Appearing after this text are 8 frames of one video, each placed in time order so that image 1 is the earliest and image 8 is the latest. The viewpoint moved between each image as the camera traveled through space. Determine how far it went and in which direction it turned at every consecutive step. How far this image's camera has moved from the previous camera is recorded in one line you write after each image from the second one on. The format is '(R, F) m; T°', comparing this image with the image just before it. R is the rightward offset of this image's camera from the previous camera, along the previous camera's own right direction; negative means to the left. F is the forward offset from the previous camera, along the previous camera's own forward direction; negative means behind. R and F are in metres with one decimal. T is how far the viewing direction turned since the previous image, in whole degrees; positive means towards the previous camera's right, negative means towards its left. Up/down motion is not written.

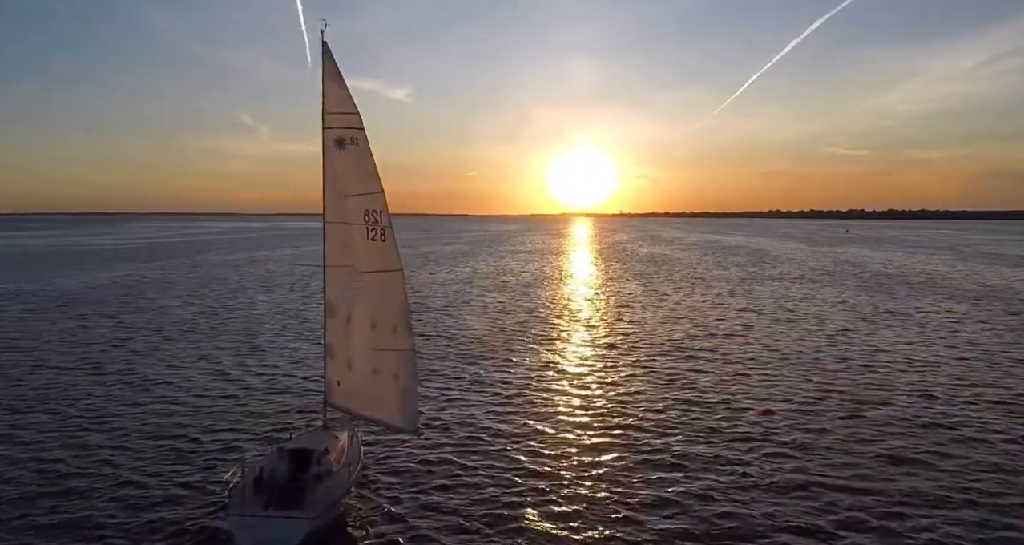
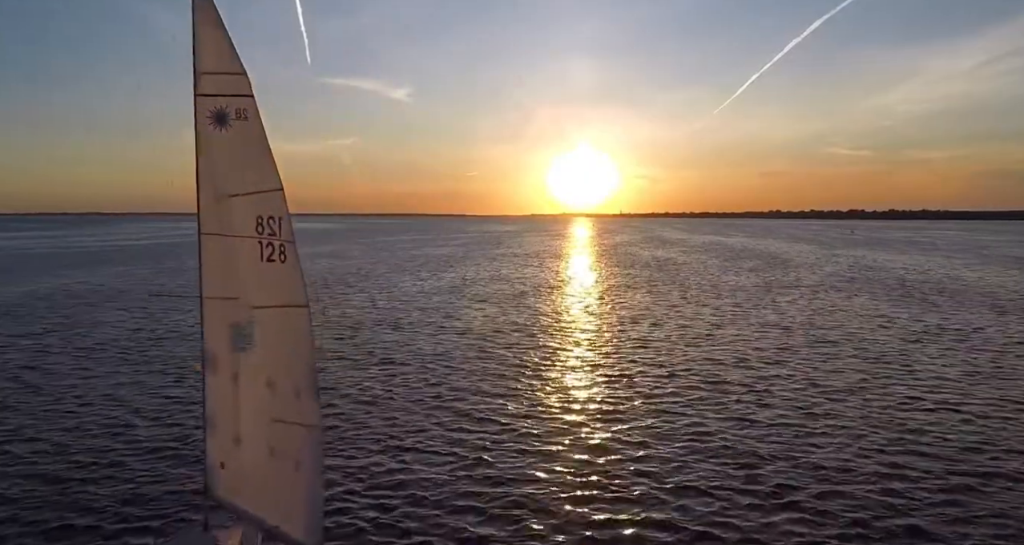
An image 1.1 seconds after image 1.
(+0.5, +3.8) m; 0°
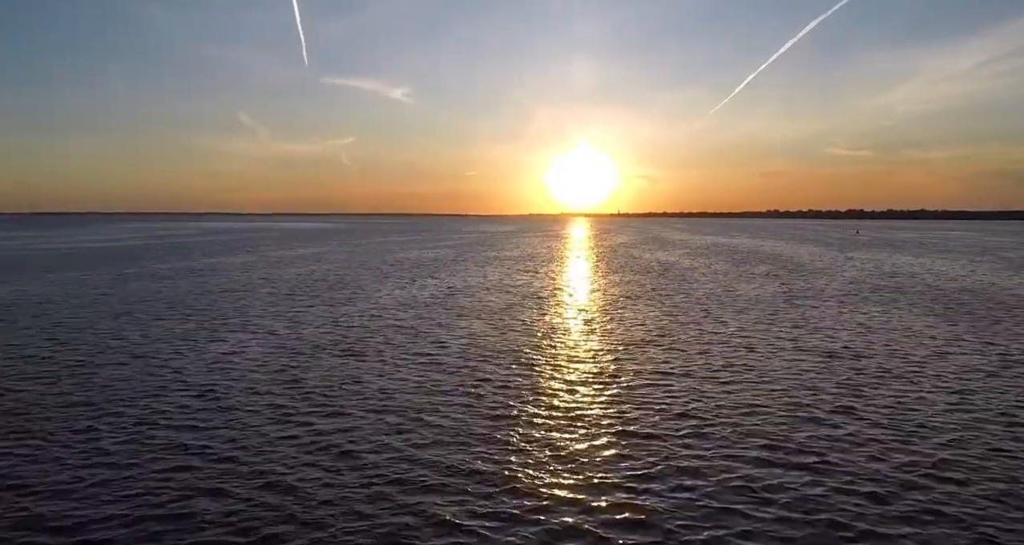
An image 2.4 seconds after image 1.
(+0.5, +4.5) m; 0°
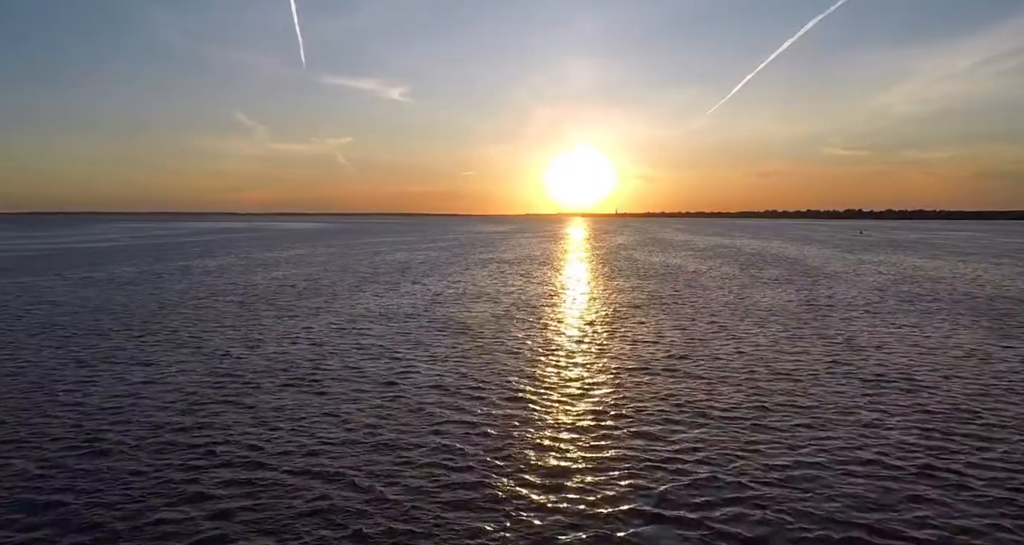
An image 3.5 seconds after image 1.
(+0.4, +3.8) m; 0°
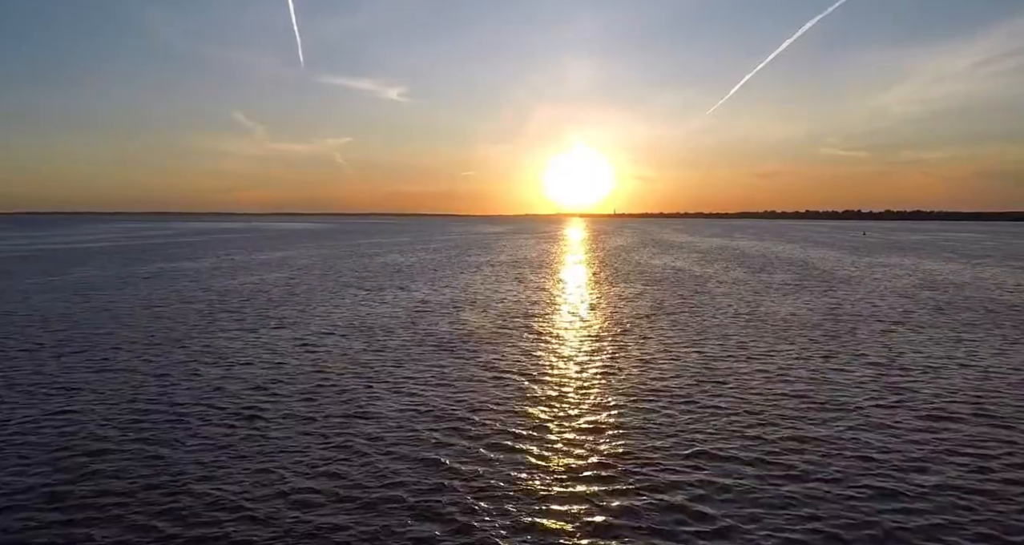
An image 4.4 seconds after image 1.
(+0.3, +3.3) m; 0°
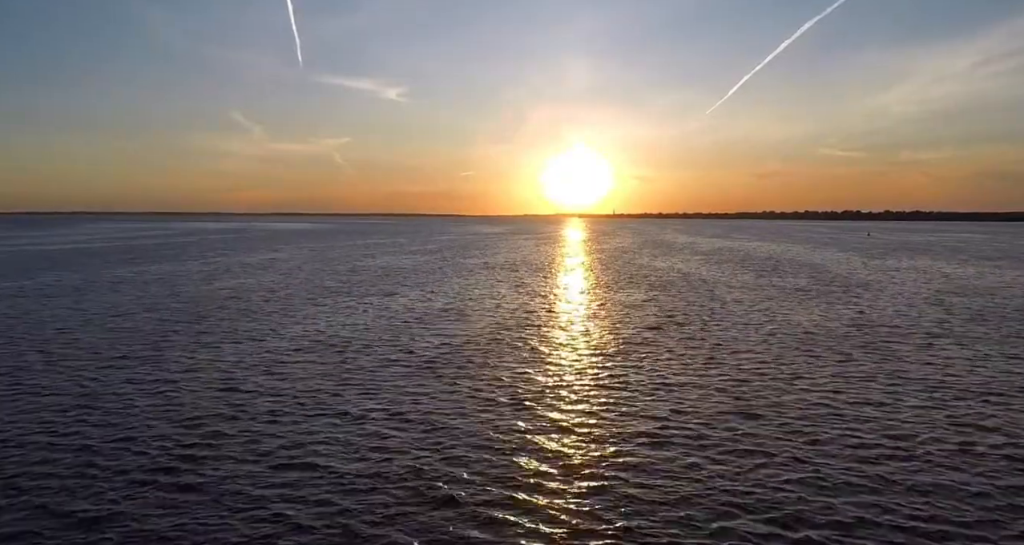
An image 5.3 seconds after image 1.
(+0.2, +3.0) m; 0°
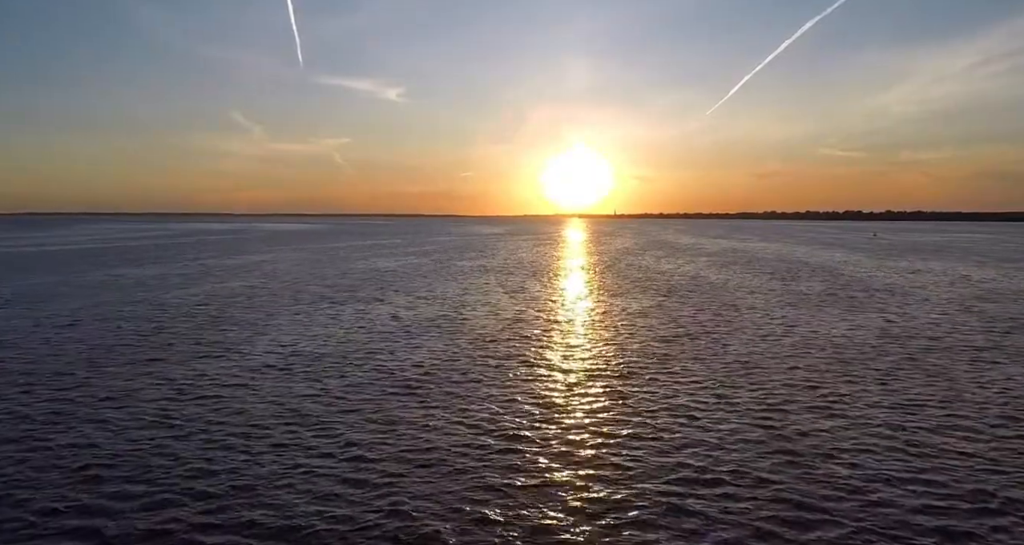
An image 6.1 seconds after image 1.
(+0.2, +3.0) m; 0°
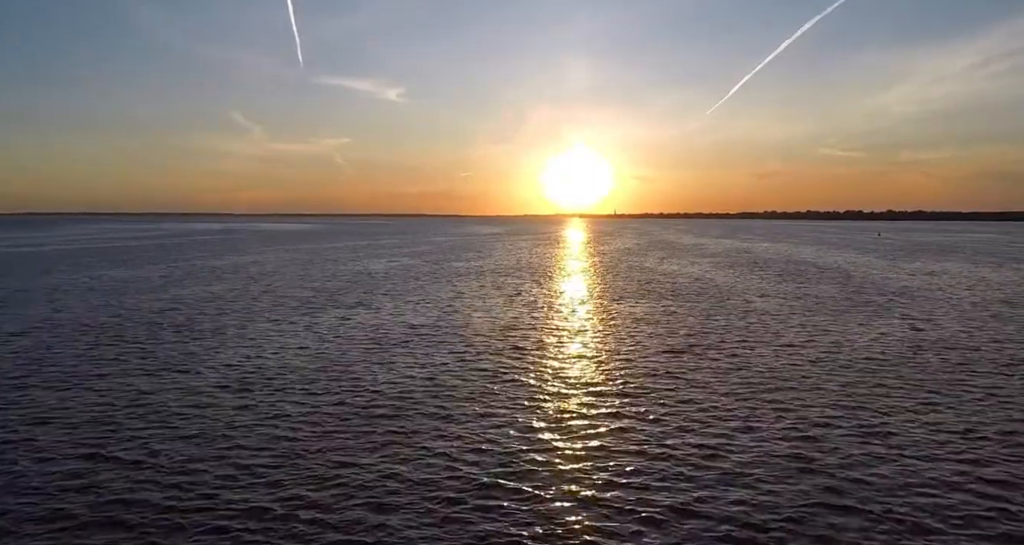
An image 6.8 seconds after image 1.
(+0.2, +2.6) m; 0°
